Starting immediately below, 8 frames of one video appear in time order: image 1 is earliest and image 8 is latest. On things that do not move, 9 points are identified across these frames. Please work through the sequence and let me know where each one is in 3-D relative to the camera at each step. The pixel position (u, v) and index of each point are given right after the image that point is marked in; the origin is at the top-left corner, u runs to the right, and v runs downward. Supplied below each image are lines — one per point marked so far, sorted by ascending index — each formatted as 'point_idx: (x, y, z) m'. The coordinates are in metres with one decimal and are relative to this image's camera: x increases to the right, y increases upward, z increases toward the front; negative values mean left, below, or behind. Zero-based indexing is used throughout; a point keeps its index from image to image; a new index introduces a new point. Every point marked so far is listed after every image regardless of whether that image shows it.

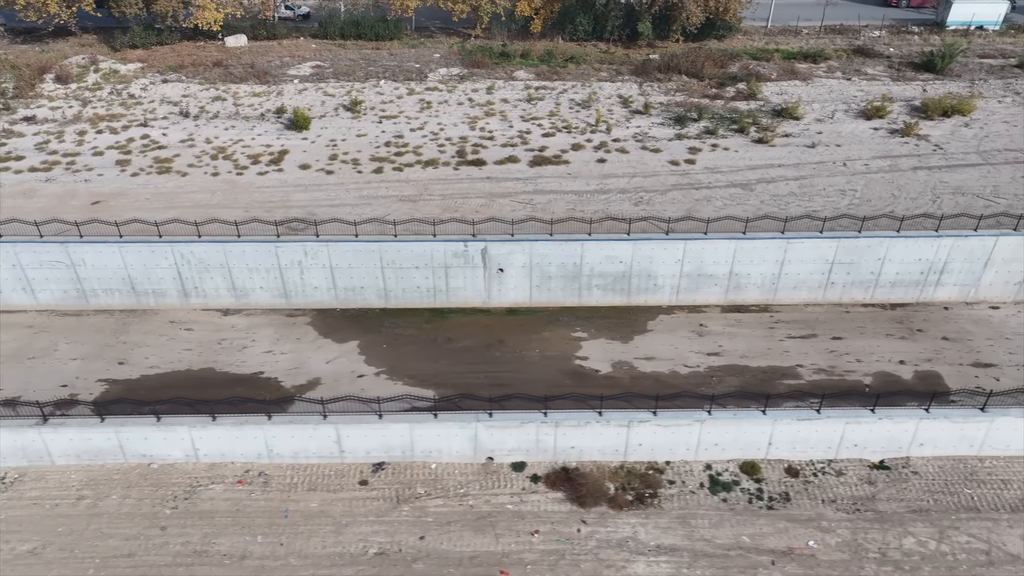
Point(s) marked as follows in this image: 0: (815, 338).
0: (+6.9, -1.2, +15.3) m
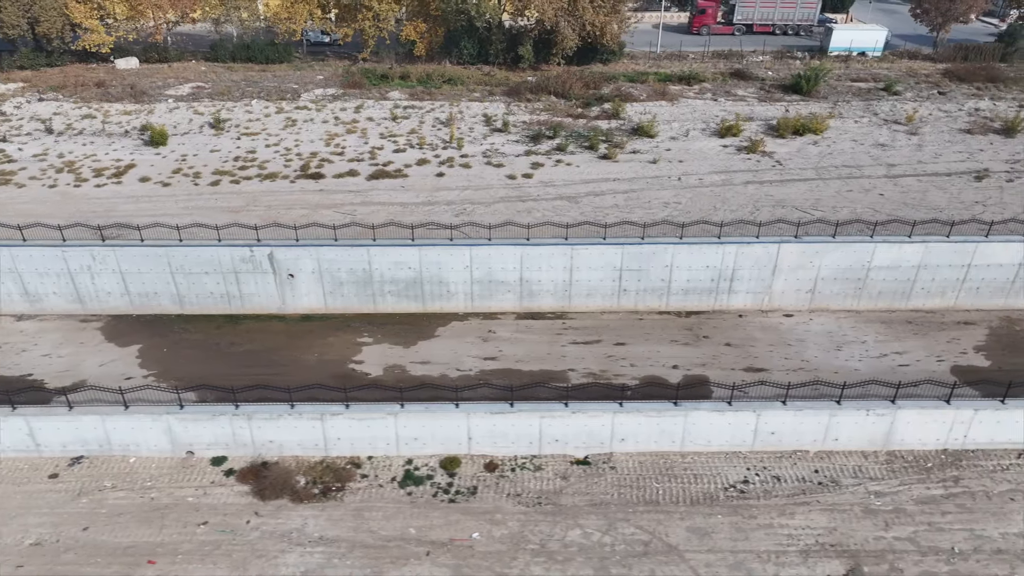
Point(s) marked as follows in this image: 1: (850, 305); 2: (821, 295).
0: (+1.9, -1.3, +15.4) m
1: (+8.3, -0.4, +16.6) m
2: (+7.5, -0.2, +16.5) m
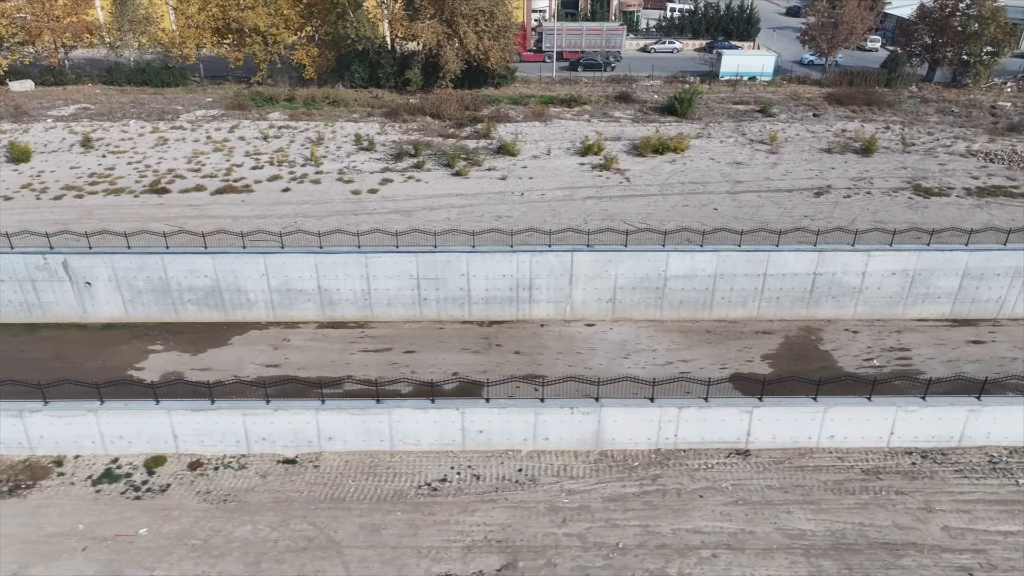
0: (-2.9, -1.5, +15.5) m
1: (+3.5, -0.7, +16.7) m
2: (+2.7, -0.4, +16.5) m
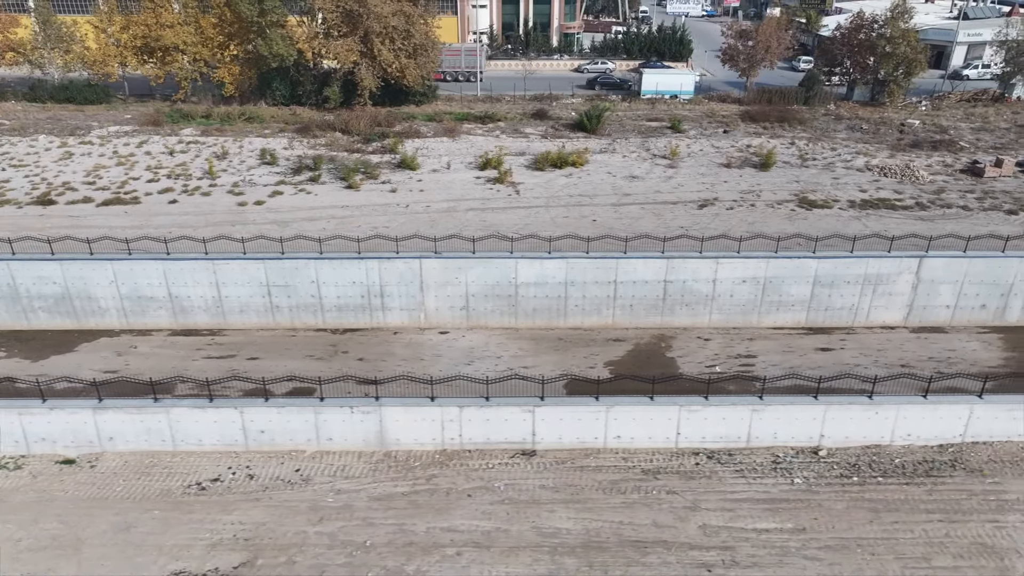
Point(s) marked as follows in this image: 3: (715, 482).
0: (-6.5, -1.6, +15.4) m
1: (-0.1, -0.9, +16.7) m
2: (-0.9, -0.6, +16.6) m
3: (+3.2, -3.1, +10.6) m
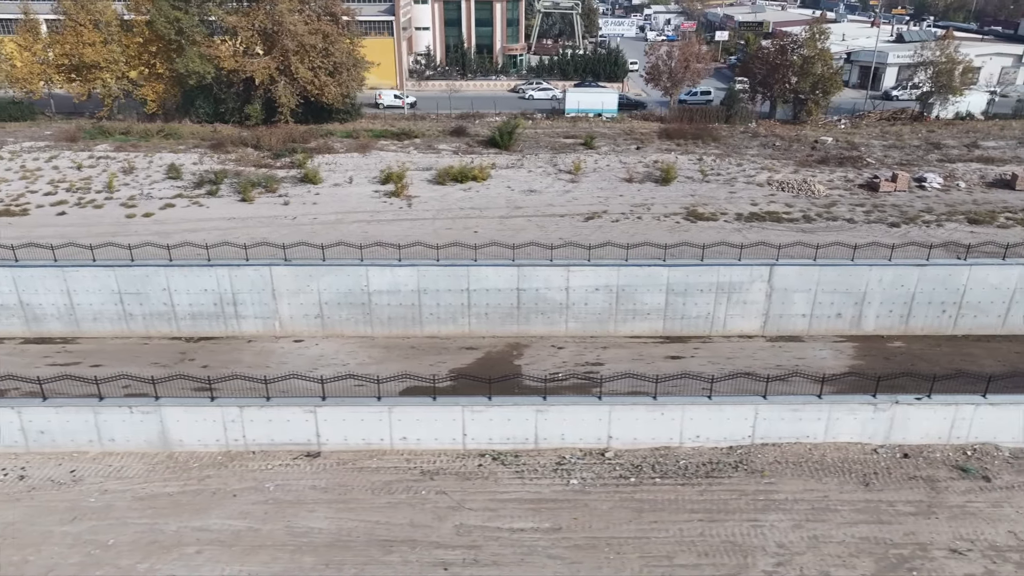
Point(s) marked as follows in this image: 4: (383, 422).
0: (-10.1, -1.8, +15.3) m
1: (-3.7, -1.1, +16.7) m
2: (-4.5, -0.8, +16.6) m
3: (-0.3, -3.1, +10.5) m
4: (-2.1, -2.2, +11.0) m
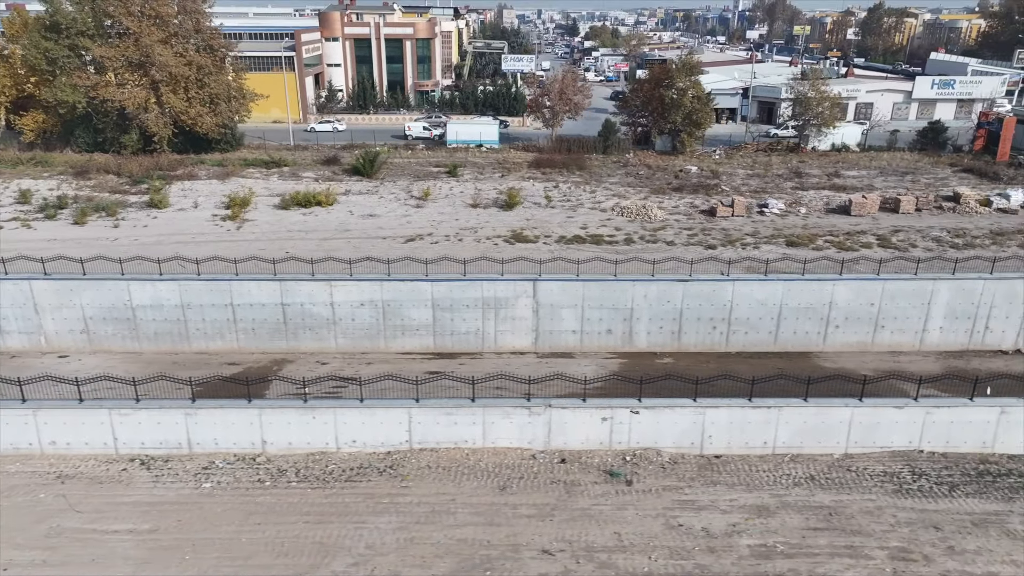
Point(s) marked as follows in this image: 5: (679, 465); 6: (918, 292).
0: (-15.8, -2.1, +15.2) m
1: (-9.4, -1.5, +16.6) m
2: (-10.2, -1.2, +16.5) m
3: (-6.0, -3.1, +10.4) m
4: (-7.8, -2.2, +10.9) m
5: (+2.7, -2.9, +11.0) m
6: (+10.0, -0.1, +16.6) m
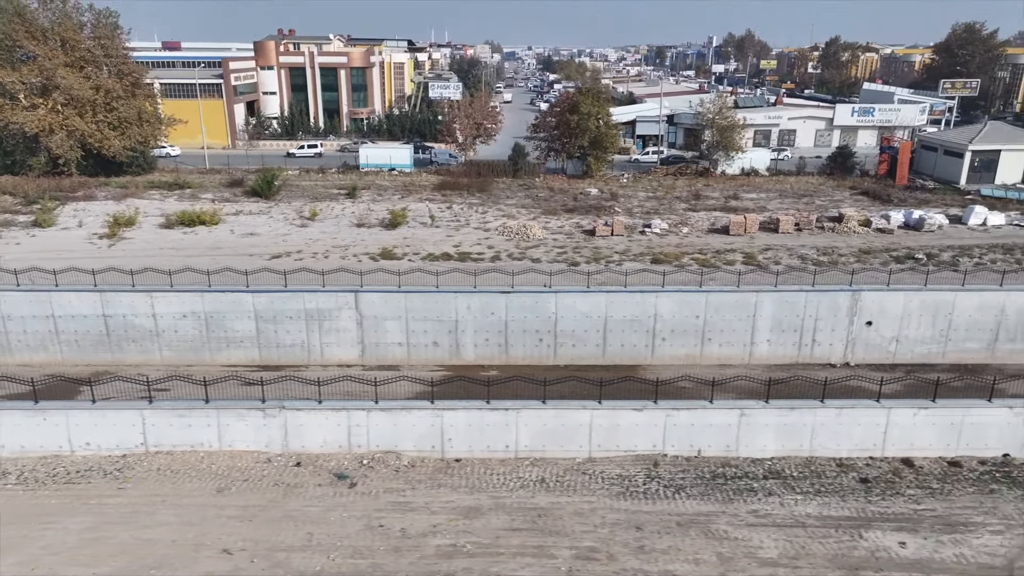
0: (-20.1, -2.3, +15.0) m
1: (-13.8, -1.7, +16.5) m
2: (-14.6, -1.4, +16.4) m
3: (-10.4, -3.1, +10.2) m
4: (-12.1, -2.2, +10.7) m
5: (-1.6, -2.9, +10.9) m
6: (+5.7, -0.4, +16.6) m
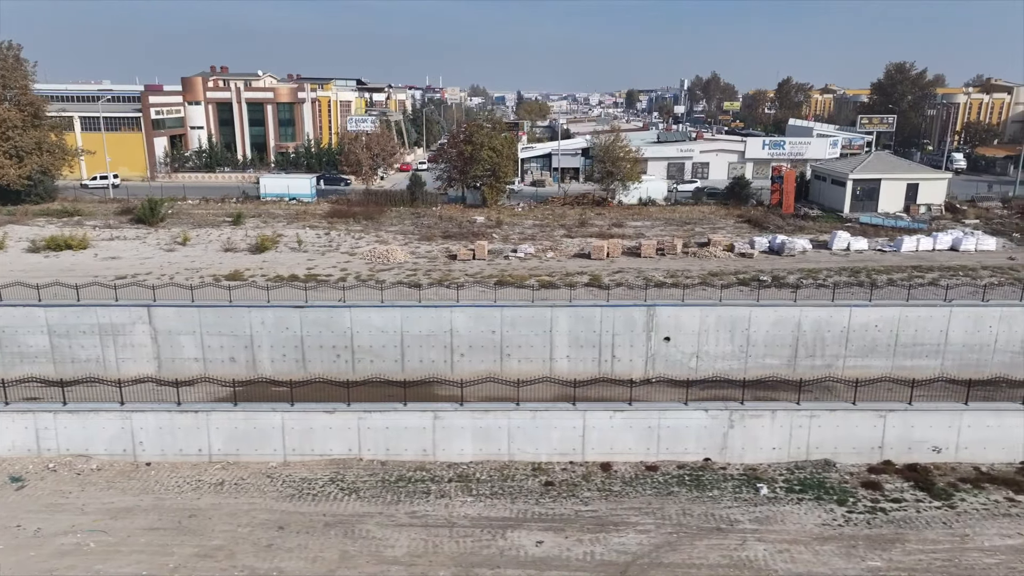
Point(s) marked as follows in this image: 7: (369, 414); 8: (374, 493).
0: (-25.2, -2.5, +14.8) m
1: (-18.8, -2.1, +16.3) m
2: (-19.6, -1.8, +16.2) m
3: (-15.4, -3.0, +10.0) m
4: (-17.2, -2.2, +10.6) m
5: (-6.6, -2.9, +10.7) m
6: (+0.6, -0.8, +16.6) m
7: (-2.3, -2.1, +11.0) m
8: (-2.1, -3.1, +10.3) m
